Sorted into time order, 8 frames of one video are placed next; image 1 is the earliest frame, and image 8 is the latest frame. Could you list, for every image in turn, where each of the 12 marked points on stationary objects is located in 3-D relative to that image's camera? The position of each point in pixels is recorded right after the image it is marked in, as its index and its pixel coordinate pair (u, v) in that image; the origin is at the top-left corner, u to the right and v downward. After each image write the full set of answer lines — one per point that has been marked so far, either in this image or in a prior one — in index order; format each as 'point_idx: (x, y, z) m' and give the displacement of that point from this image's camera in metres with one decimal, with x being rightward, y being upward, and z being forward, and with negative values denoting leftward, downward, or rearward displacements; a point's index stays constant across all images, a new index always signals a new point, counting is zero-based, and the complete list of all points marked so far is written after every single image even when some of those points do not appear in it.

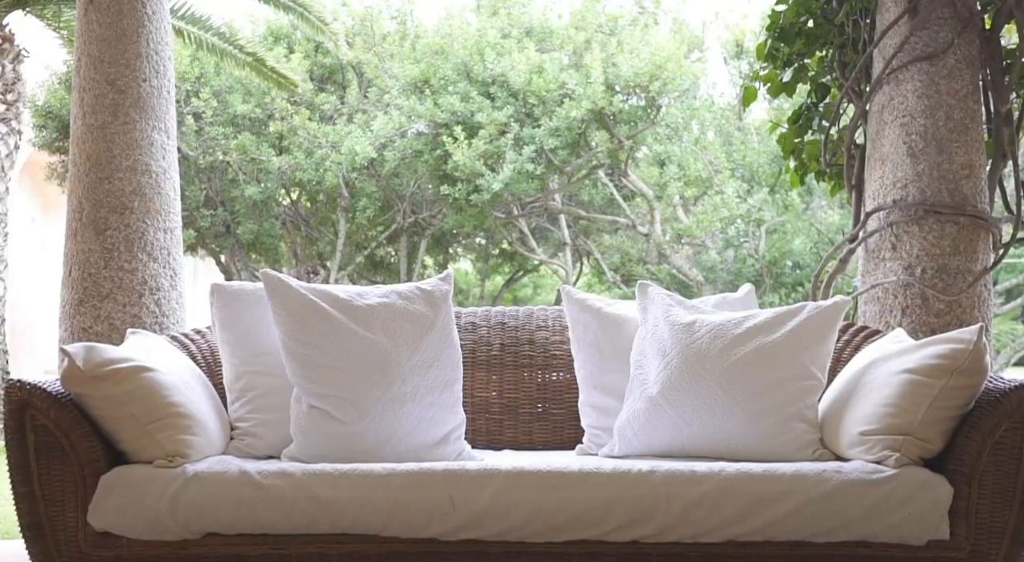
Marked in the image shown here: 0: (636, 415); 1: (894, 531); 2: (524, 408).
0: (+0.3, -0.3, +3.2) m
1: (+0.8, -0.5, +2.8) m
2: (0.0, -0.3, +3.6) m
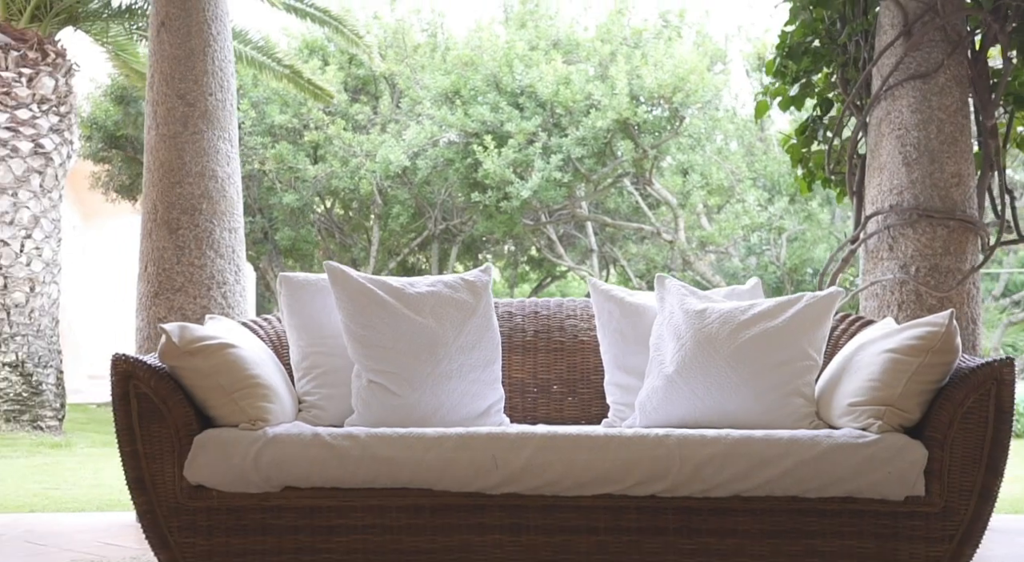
0: (+0.4, -0.3, +3.7) m
1: (+0.8, -0.5, +3.2) m
2: (+0.1, -0.3, +4.0) m
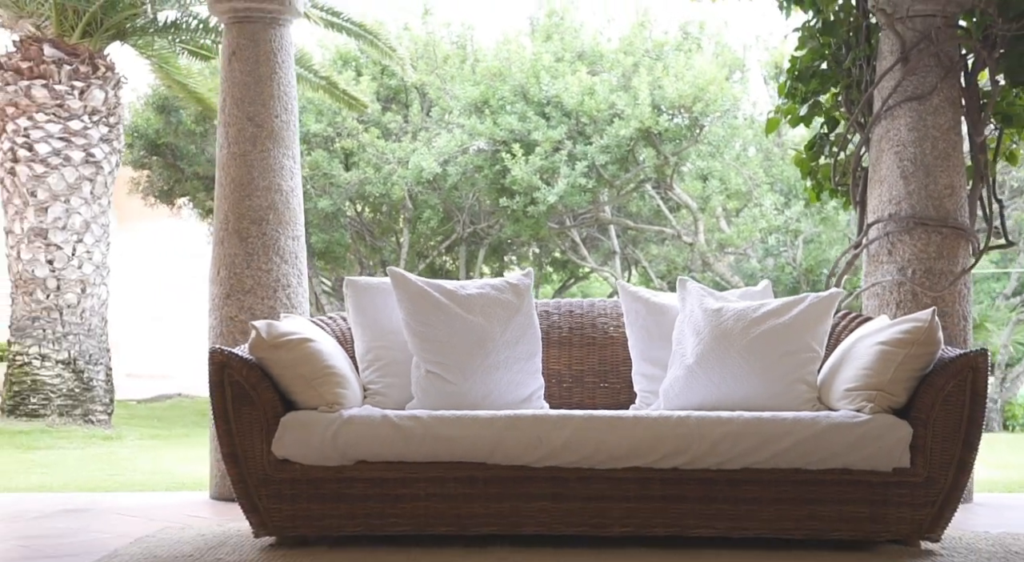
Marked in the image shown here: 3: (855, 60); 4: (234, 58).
0: (+0.5, -0.3, +4.2) m
1: (+0.9, -0.5, +3.7) m
2: (+0.2, -0.3, +4.5) m
3: (+1.3, +0.8, +5.3) m
4: (-1.0, +0.8, +5.3) m
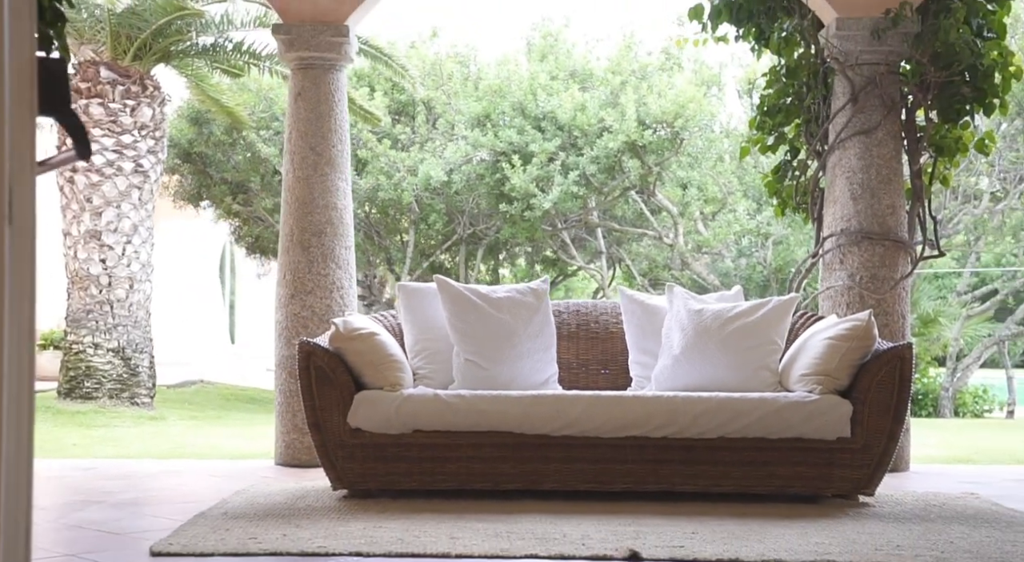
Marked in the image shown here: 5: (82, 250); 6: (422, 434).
0: (+0.6, -0.3, +5.2) m
1: (+1.0, -0.5, +4.7) m
2: (+0.3, -0.3, +5.5) m
3: (+1.4, +0.8, +6.4) m
4: (-0.9, +0.8, +6.3) m
5: (-2.8, +0.2, +9.2) m
6: (-0.3, -0.5, +4.8) m
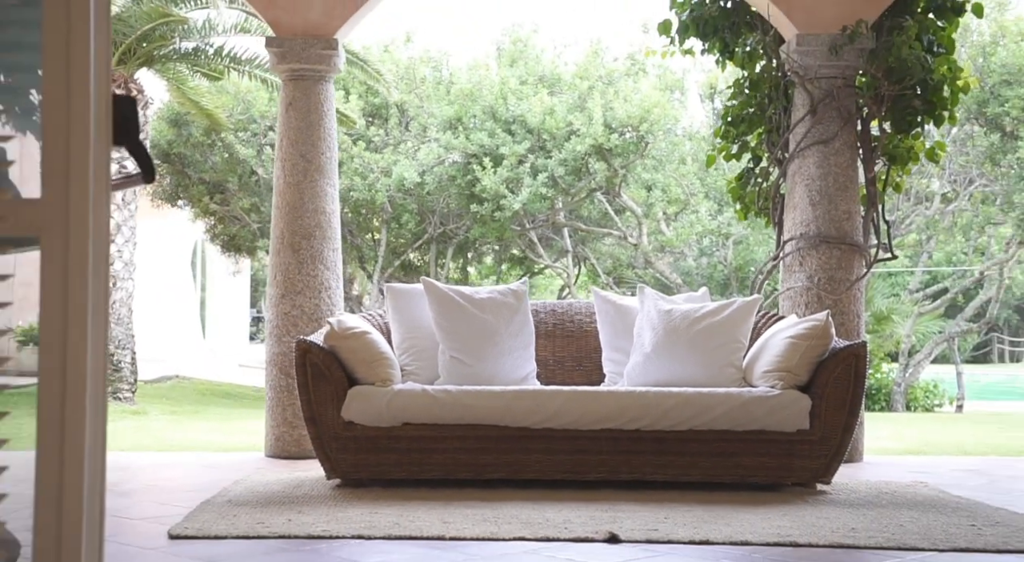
0: (+0.5, -0.3, +5.6) m
1: (+1.0, -0.5, +5.1) m
2: (+0.2, -0.3, +5.9) m
3: (+1.3, +0.8, +6.7) m
4: (-1.0, +0.8, +6.6) m
5: (-3.0, +0.2, +9.4) m
6: (-0.4, -0.5, +5.2) m
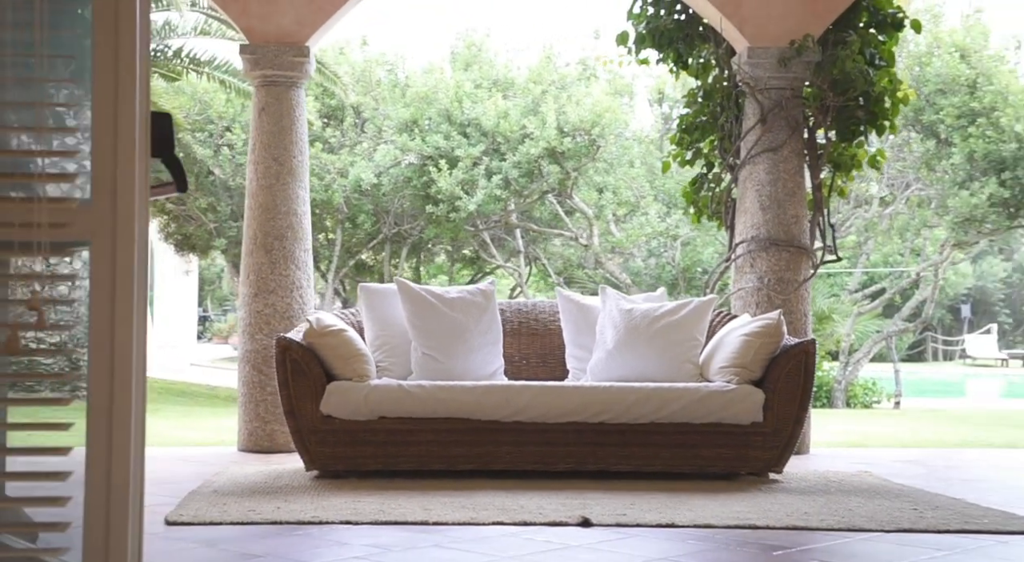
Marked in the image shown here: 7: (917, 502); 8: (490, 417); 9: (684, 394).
0: (+0.4, -0.3, +5.9) m
1: (+0.9, -0.5, +5.4) m
2: (+0.1, -0.3, +6.2) m
3: (+1.1, +0.8, +7.1) m
4: (-1.2, +0.8, +6.8) m
5: (-3.3, +0.2, +9.6) m
6: (-0.5, -0.5, +5.4) m
7: (+1.5, -0.8, +5.1) m
8: (-0.1, -0.5, +5.4) m
9: (+0.7, -0.4, +5.4) m
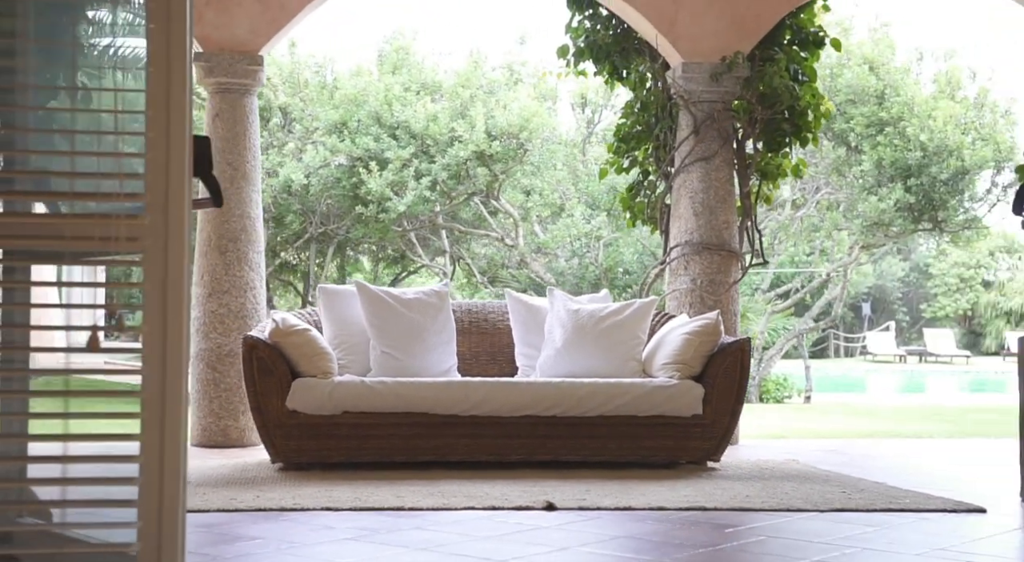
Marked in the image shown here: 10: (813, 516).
0: (+0.2, -0.3, +6.2) m
1: (+0.7, -0.5, +5.8) m
2: (-0.1, -0.3, +6.5) m
3: (+0.8, +0.8, +7.5) m
4: (-1.5, +0.8, +7.0) m
5: (-3.8, +0.2, +9.7) m
6: (-0.7, -0.5, +5.7) m
7: (+1.3, -0.8, +5.6) m
8: (-0.3, -0.5, +5.8) m
9: (+0.5, -0.4, +5.8) m
10: (+1.0, -0.8, +4.7) m
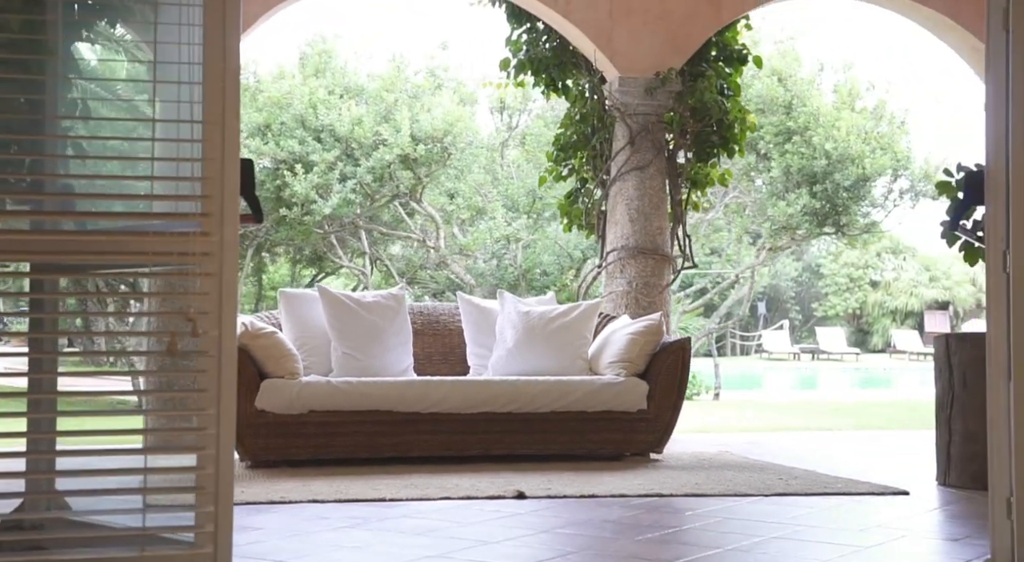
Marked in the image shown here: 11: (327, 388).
0: (-0.1, -0.4, +6.6) m
1: (+0.5, -0.6, +6.2) m
2: (-0.4, -0.4, +6.9) m
3: (+0.5, +0.8, +7.9) m
4: (-1.8, +0.8, +7.3) m
5: (-4.2, +0.2, +9.7) m
6: (-0.8, -0.6, +6.0) m
7: (+1.1, -0.8, +6.0) m
8: (-0.4, -0.5, +6.1) m
9: (+0.3, -0.5, +6.2) m
10: (+0.9, -0.8, +5.2) m
11: (-0.8, -0.5, +6.0) m
